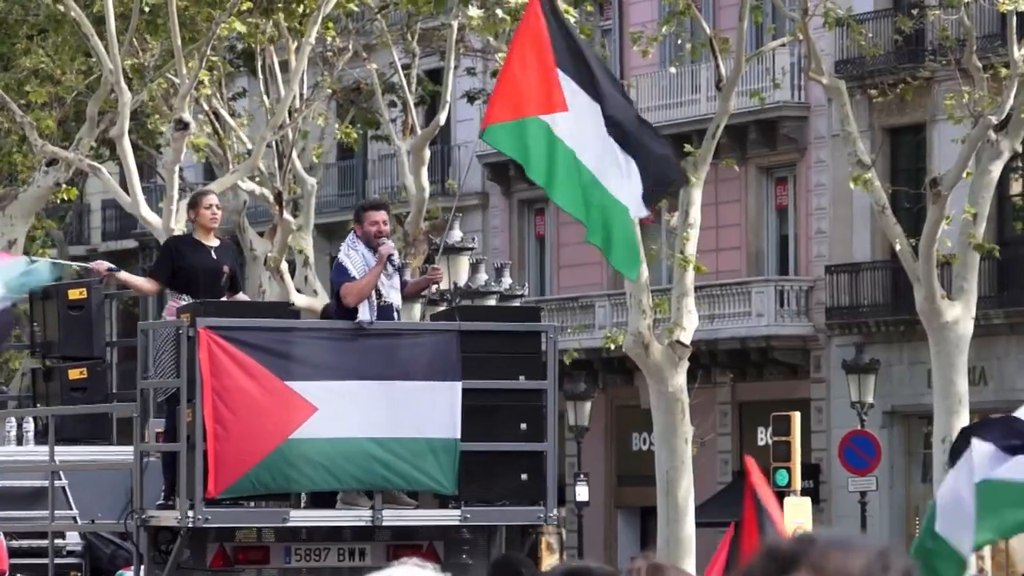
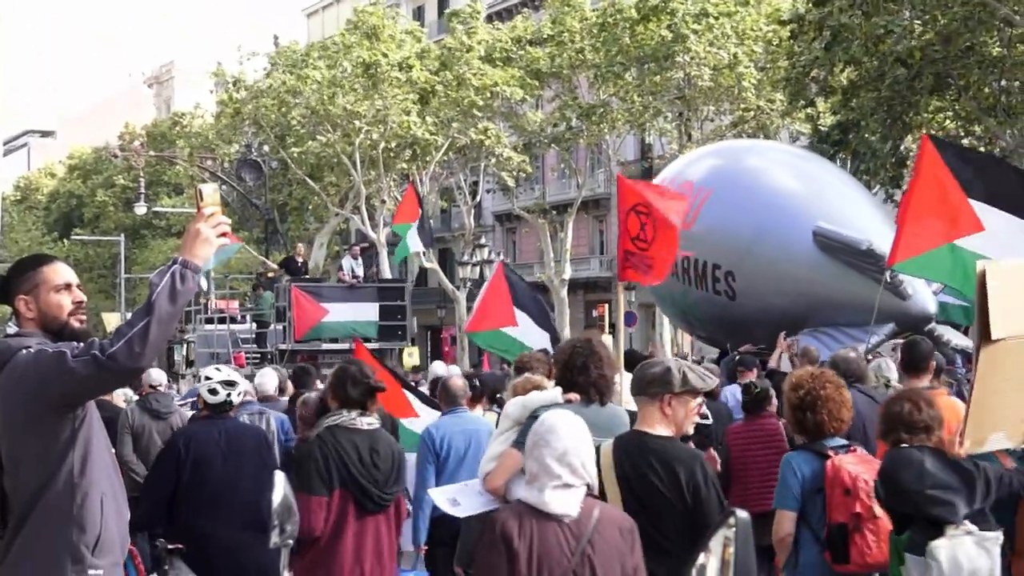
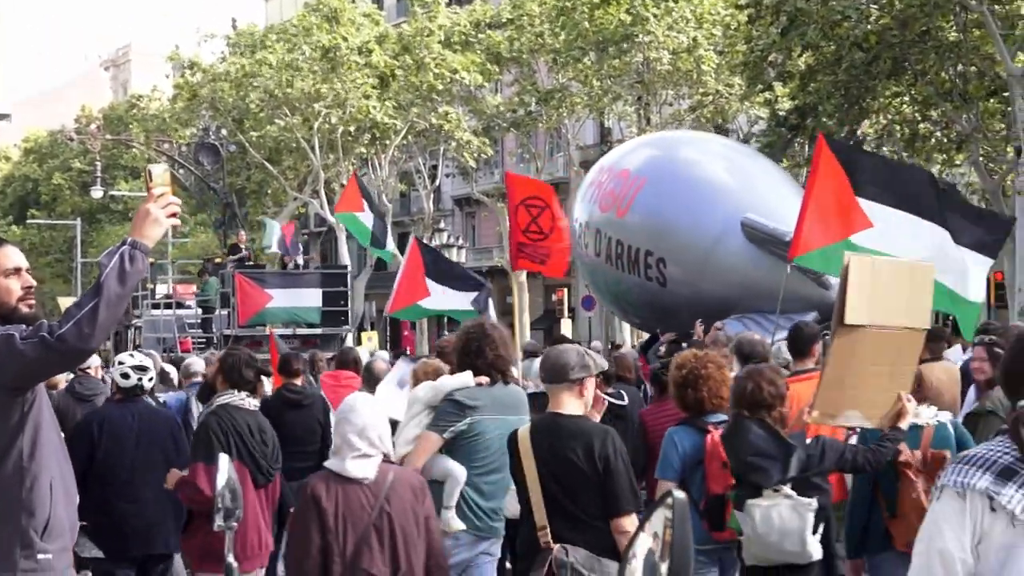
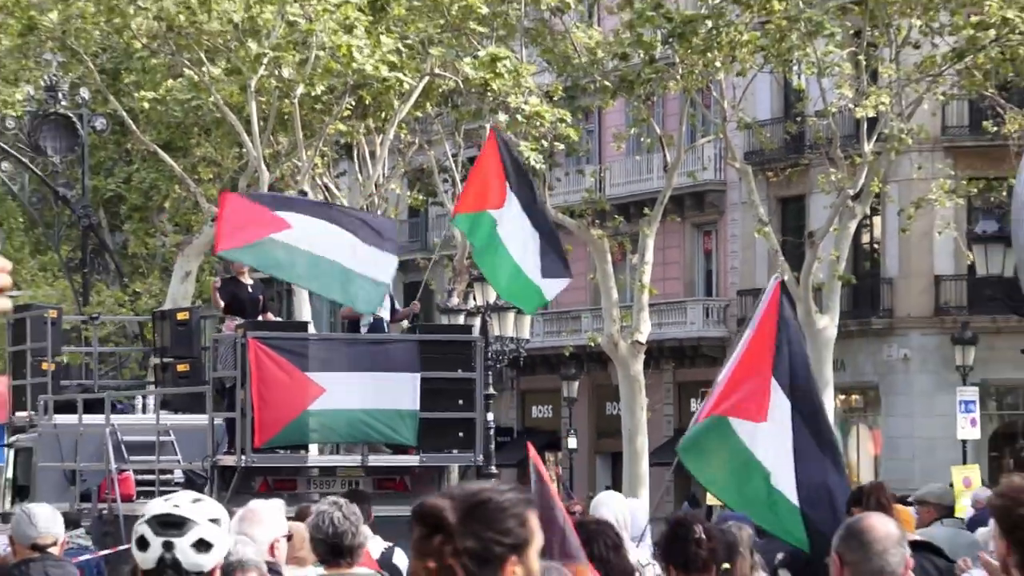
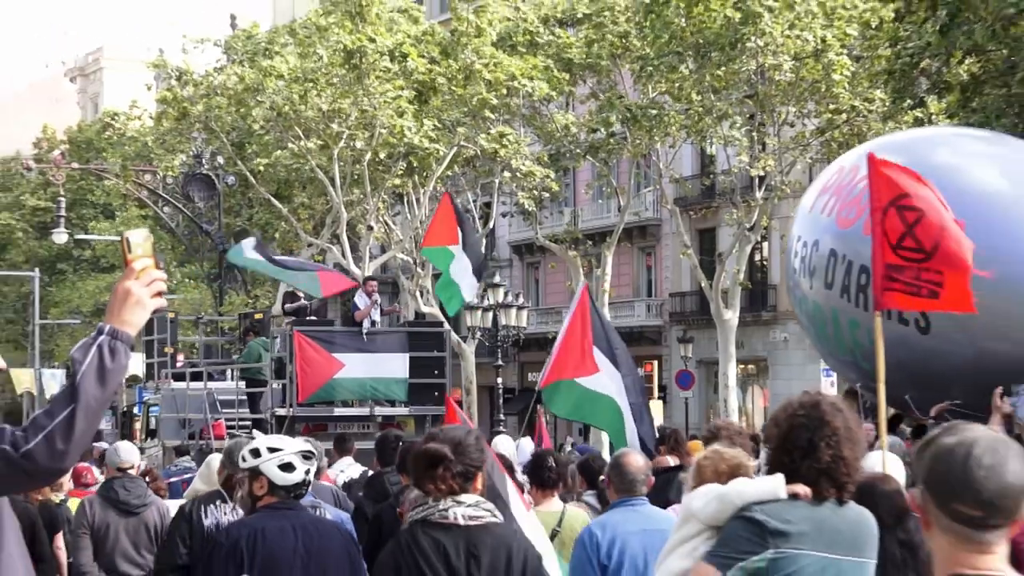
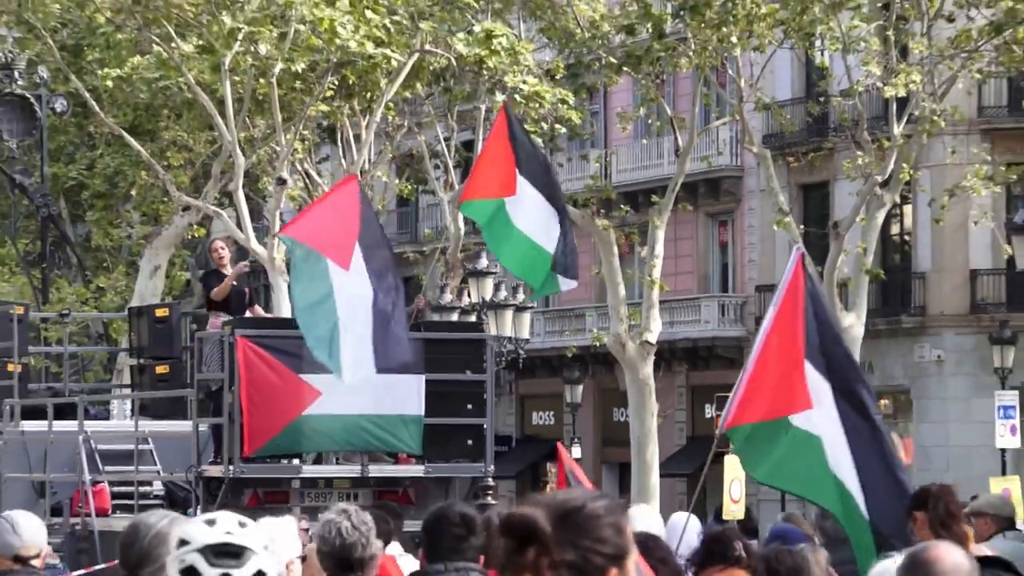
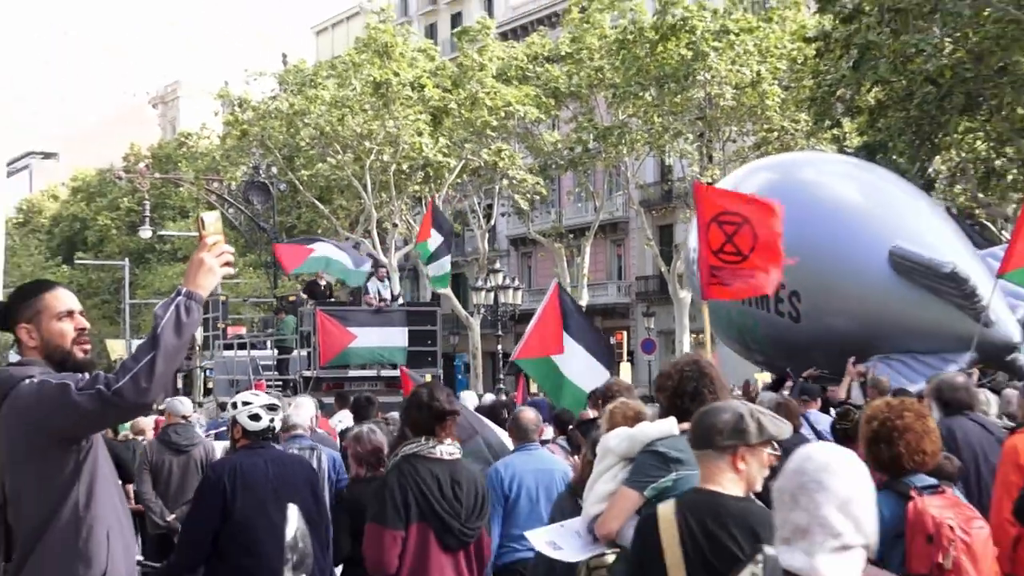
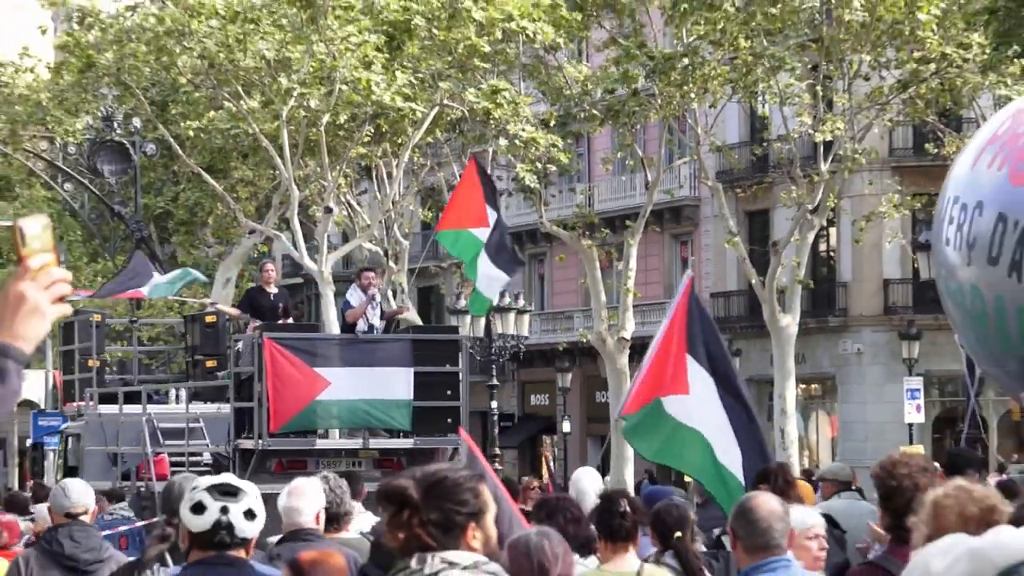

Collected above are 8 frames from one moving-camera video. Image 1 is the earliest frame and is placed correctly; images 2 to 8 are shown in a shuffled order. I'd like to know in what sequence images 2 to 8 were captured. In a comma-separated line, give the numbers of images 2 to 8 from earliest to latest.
6, 4, 8, 5, 7, 2, 3
